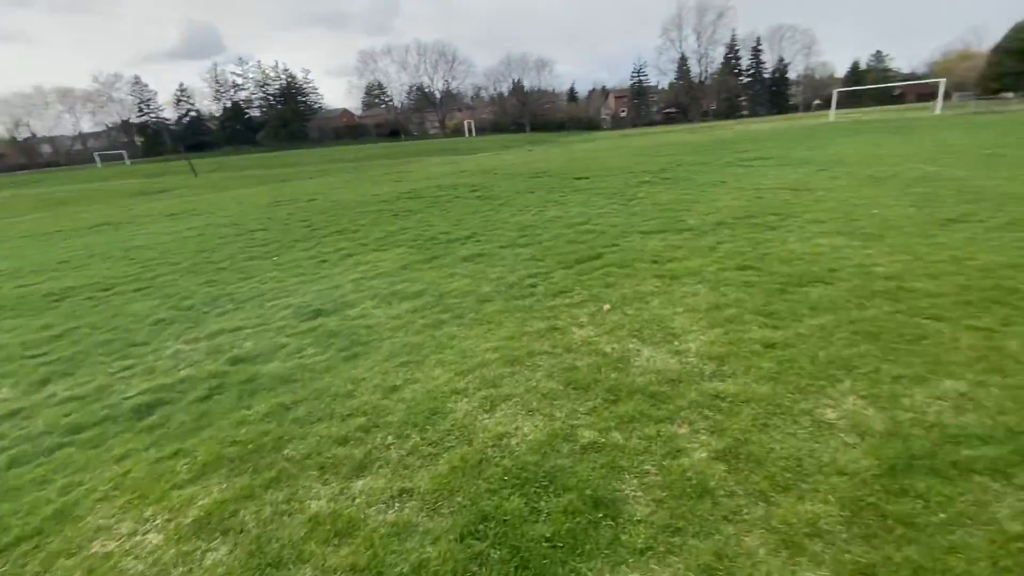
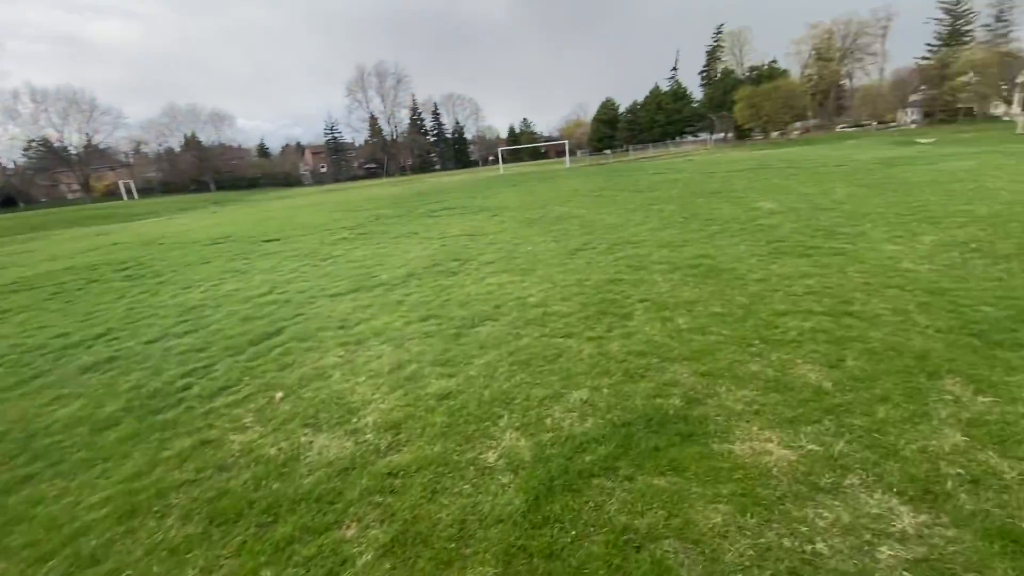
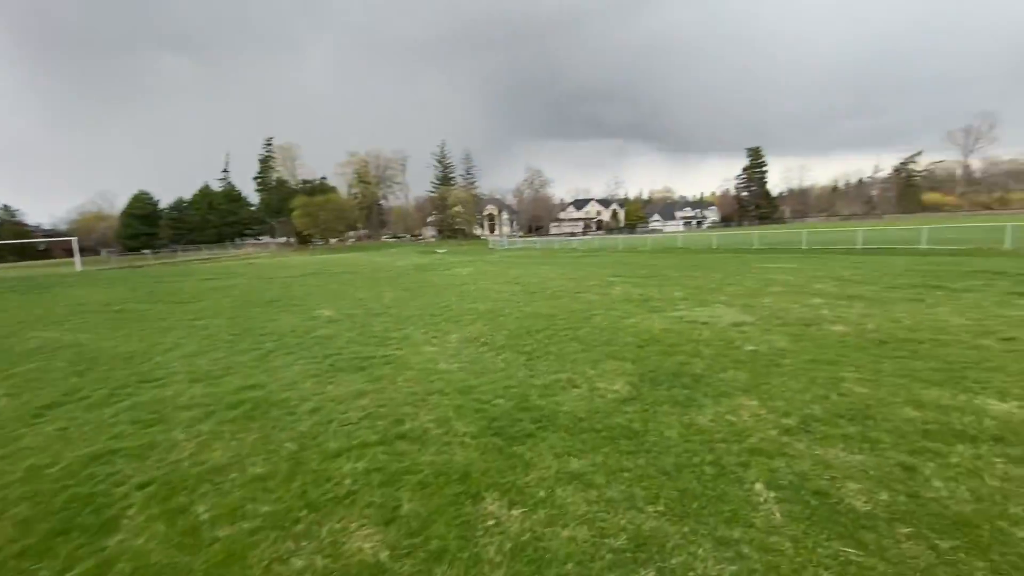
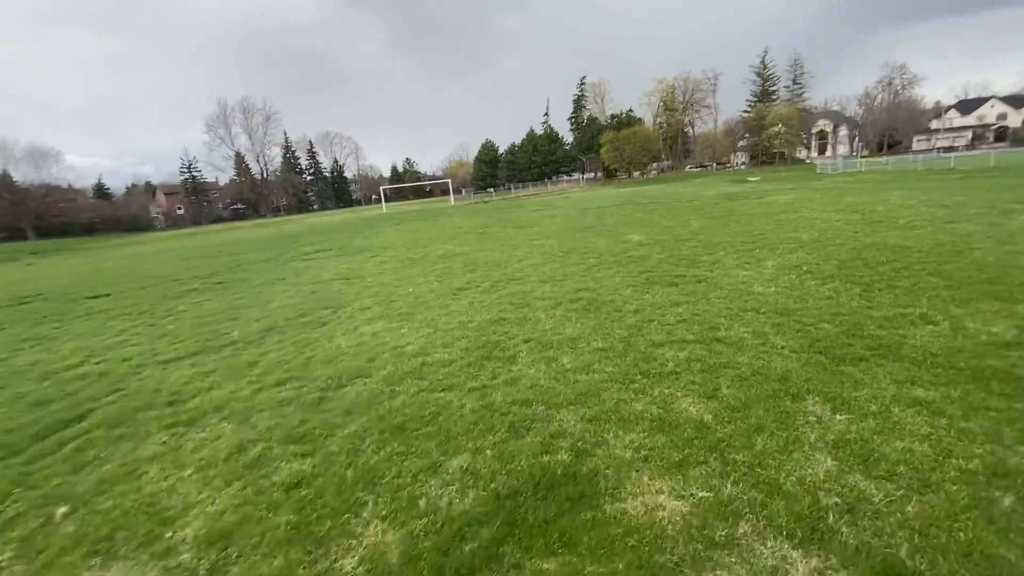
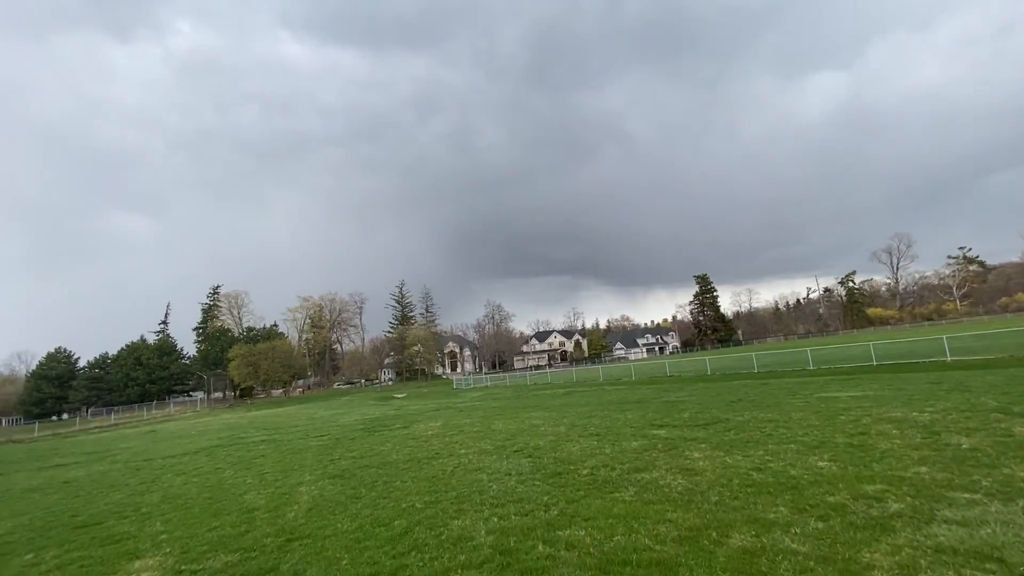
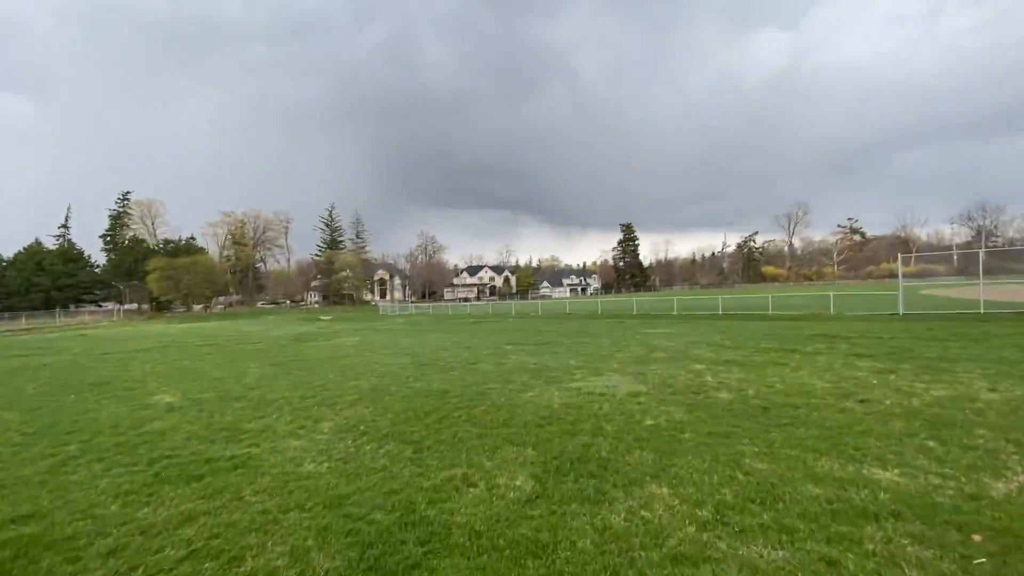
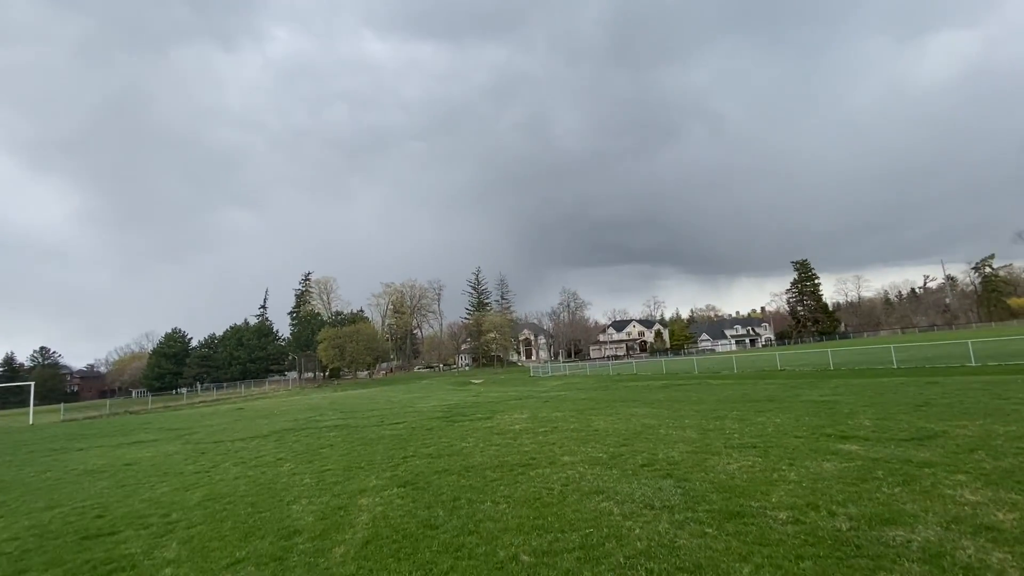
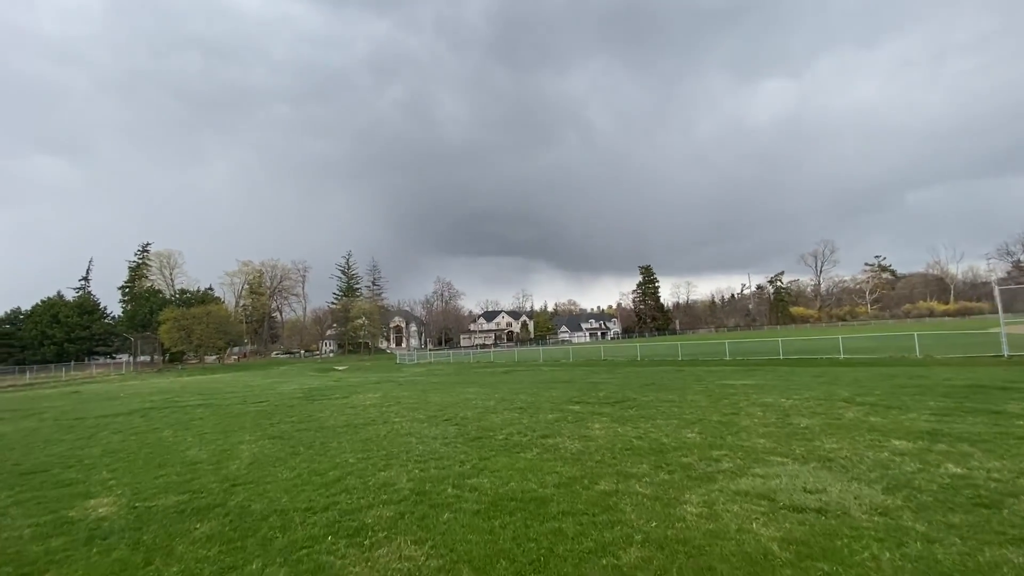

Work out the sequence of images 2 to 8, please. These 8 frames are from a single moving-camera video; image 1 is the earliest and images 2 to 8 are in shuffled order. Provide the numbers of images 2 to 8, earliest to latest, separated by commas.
2, 4, 3, 6, 8, 5, 7
